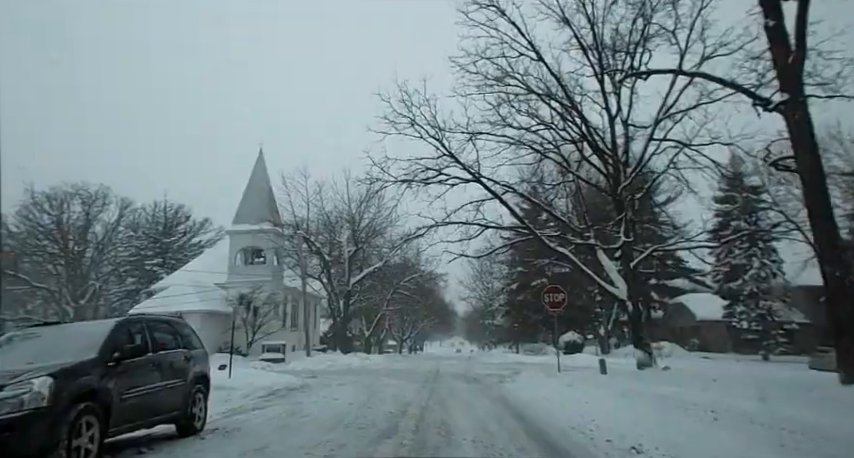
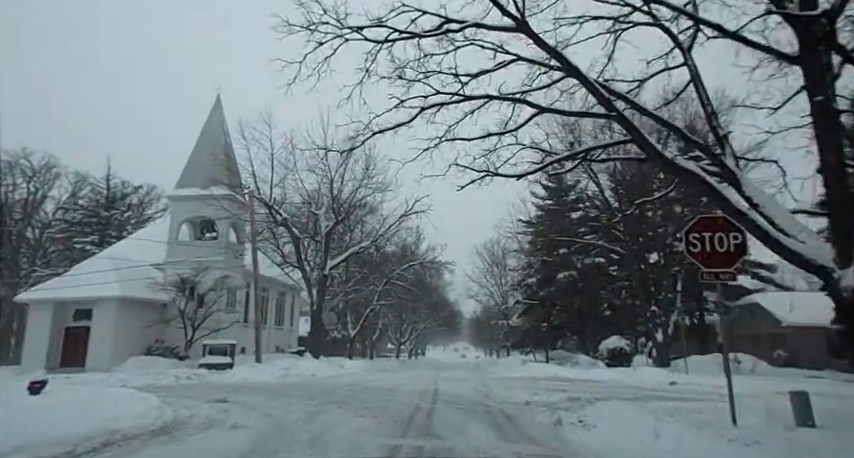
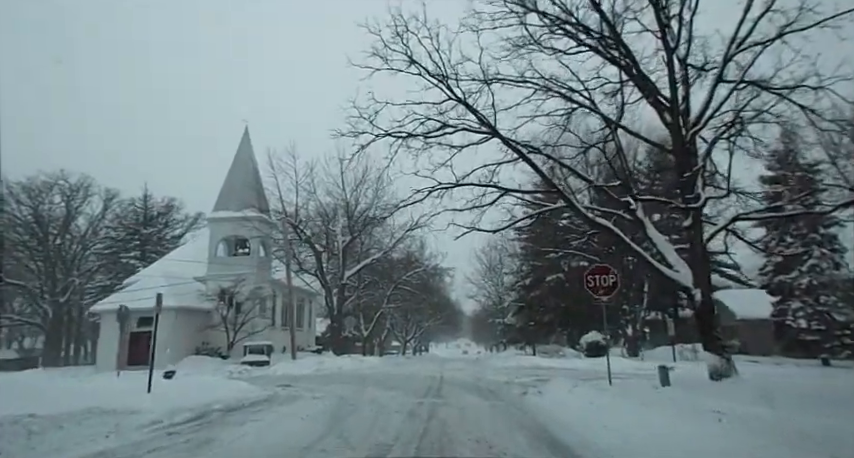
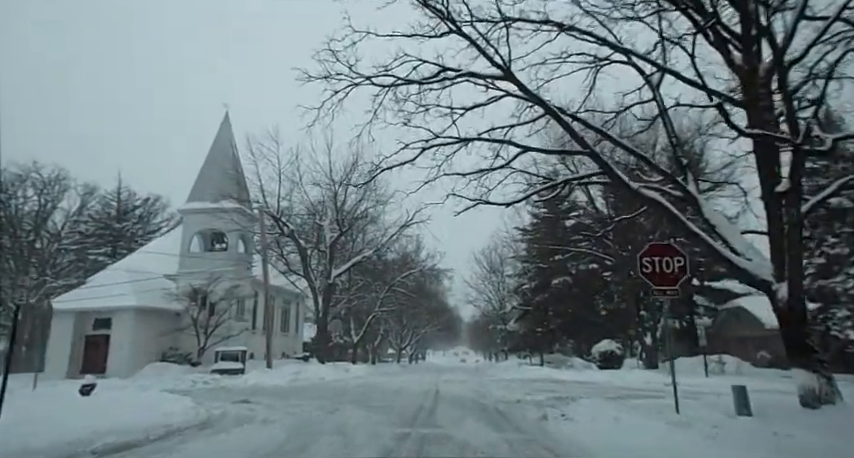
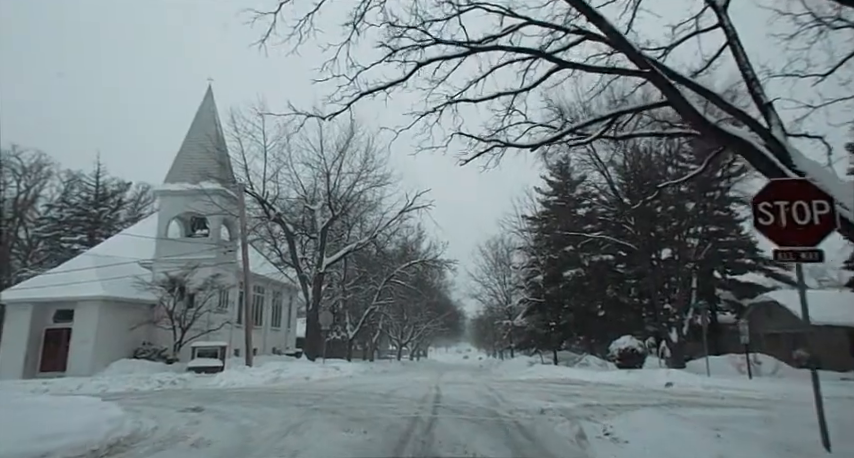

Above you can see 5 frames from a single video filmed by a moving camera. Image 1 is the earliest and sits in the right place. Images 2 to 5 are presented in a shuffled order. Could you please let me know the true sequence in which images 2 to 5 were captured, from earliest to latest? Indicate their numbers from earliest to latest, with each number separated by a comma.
3, 4, 2, 5
